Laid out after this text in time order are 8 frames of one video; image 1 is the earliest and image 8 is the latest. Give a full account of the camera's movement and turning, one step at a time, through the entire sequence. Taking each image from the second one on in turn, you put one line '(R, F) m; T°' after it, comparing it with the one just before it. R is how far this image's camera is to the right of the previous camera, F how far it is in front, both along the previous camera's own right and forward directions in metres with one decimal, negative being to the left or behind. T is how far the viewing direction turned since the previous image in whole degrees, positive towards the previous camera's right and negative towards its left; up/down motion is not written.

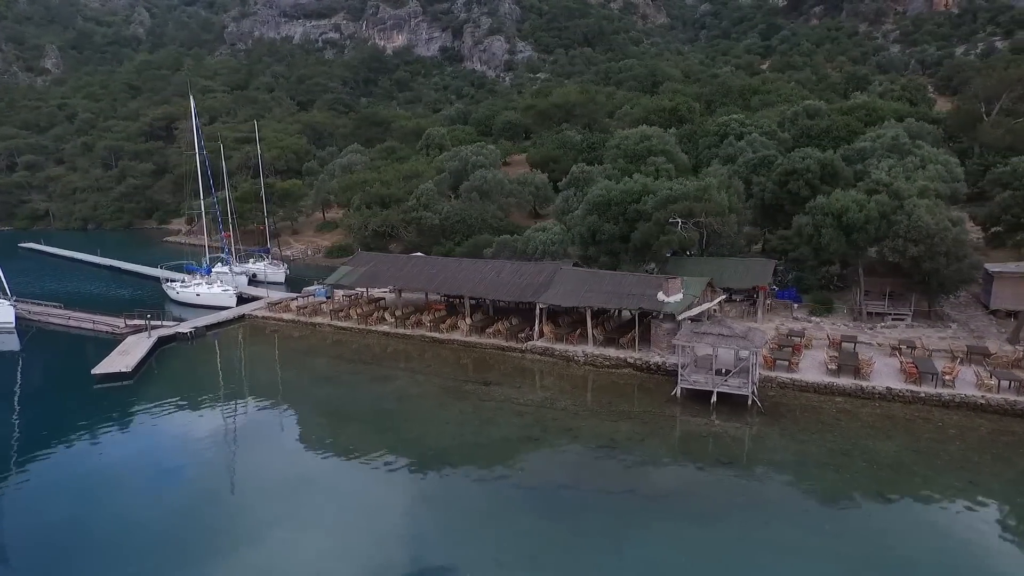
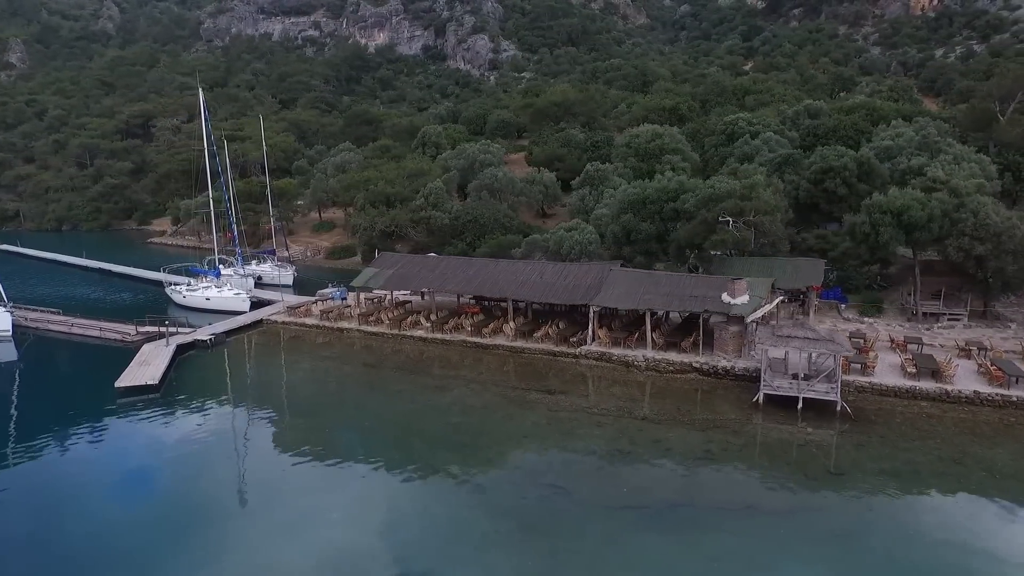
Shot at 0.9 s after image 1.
(-3.3, +1.3) m; +2°
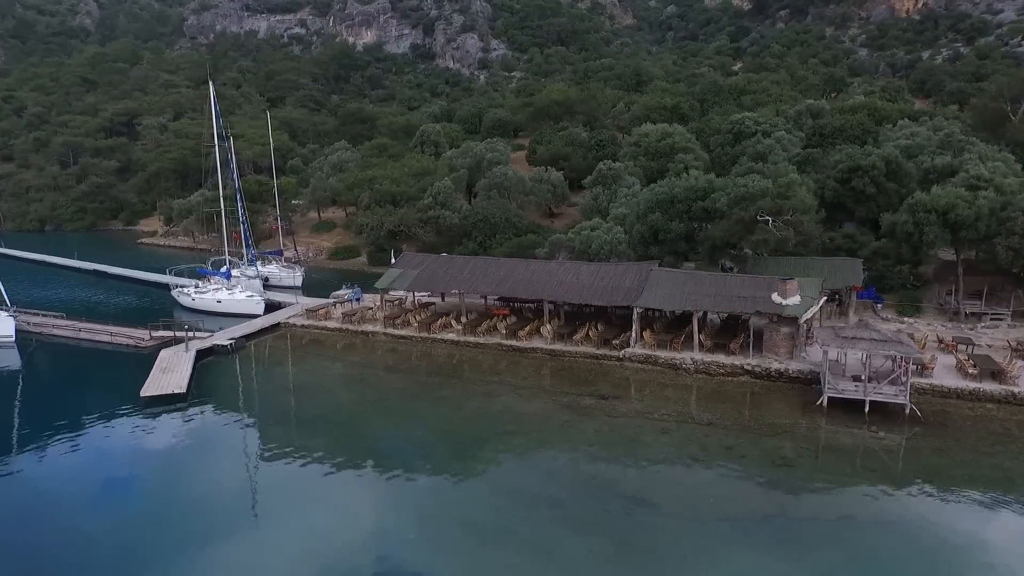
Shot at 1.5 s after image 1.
(-2.4, +0.9) m; +2°
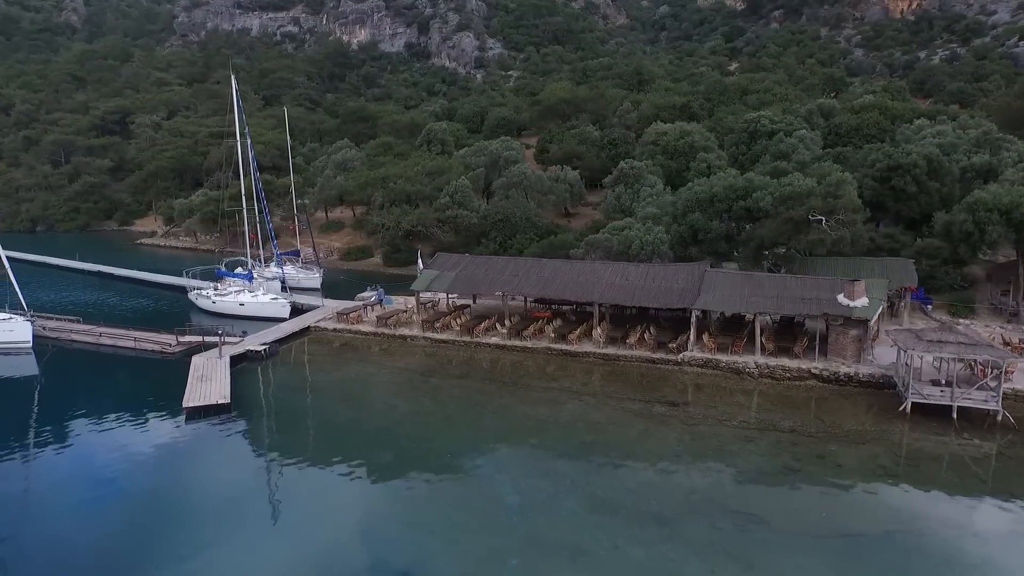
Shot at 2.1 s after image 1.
(-2.7, +1.0) m; +1°
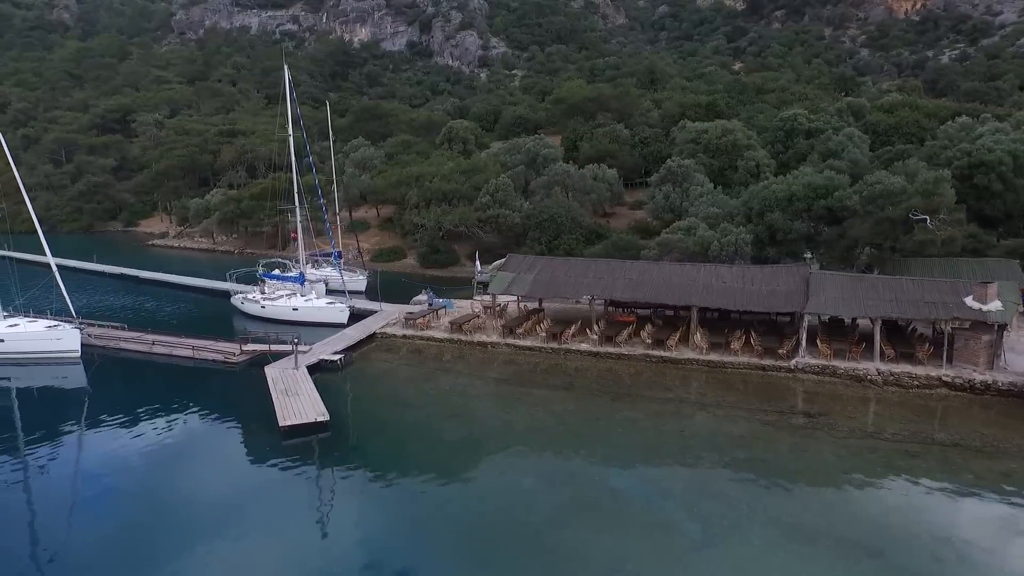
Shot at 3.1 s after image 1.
(-4.4, +1.6) m; +1°
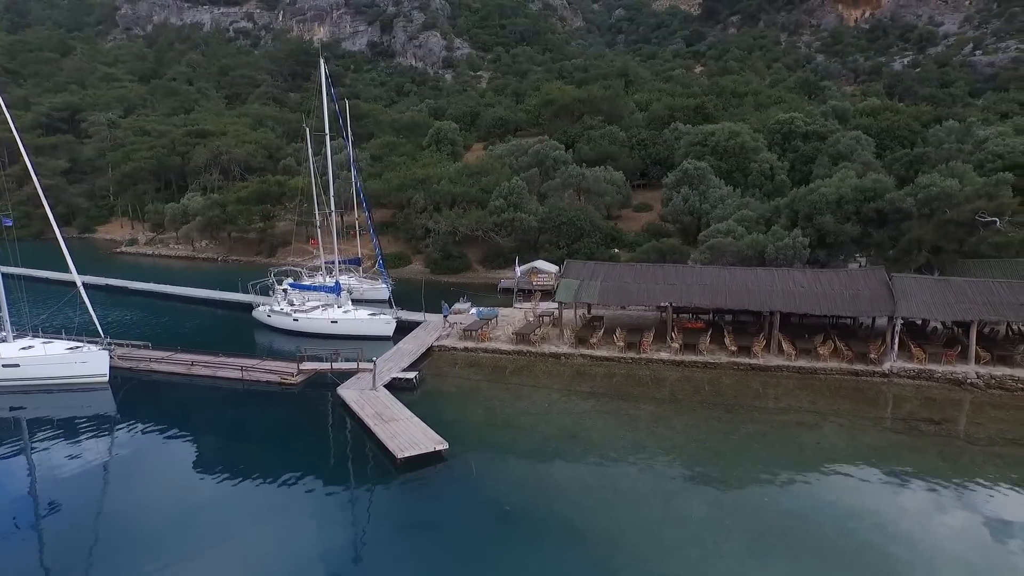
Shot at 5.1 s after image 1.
(-5.3, +1.5) m; +5°
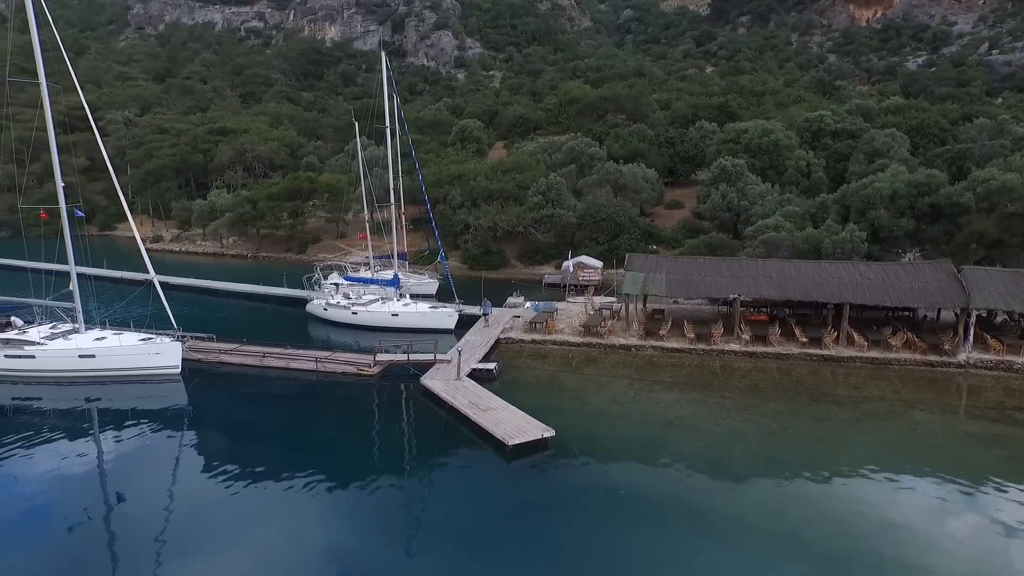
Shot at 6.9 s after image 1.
(-3.0, -0.2) m; 0°
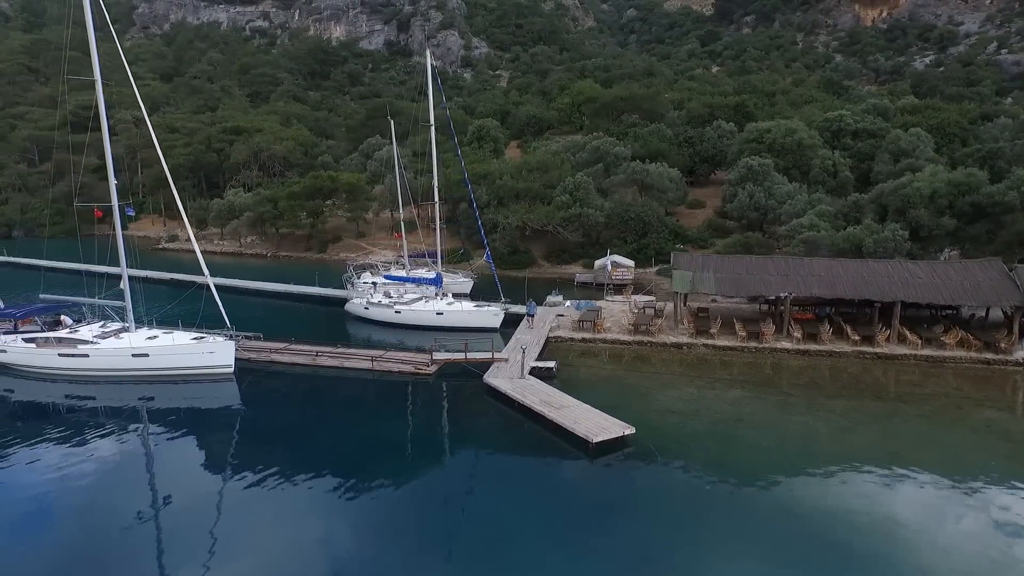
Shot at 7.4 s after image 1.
(-2.4, 0.0) m; 0°
